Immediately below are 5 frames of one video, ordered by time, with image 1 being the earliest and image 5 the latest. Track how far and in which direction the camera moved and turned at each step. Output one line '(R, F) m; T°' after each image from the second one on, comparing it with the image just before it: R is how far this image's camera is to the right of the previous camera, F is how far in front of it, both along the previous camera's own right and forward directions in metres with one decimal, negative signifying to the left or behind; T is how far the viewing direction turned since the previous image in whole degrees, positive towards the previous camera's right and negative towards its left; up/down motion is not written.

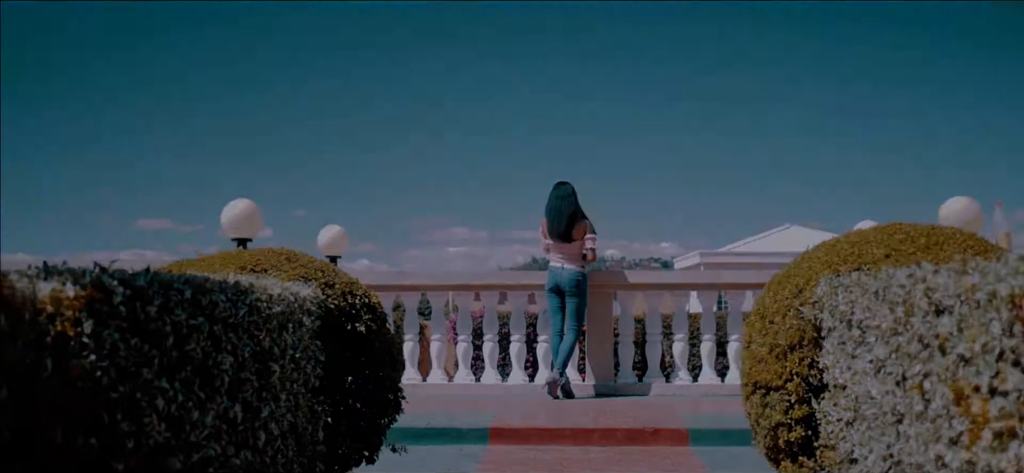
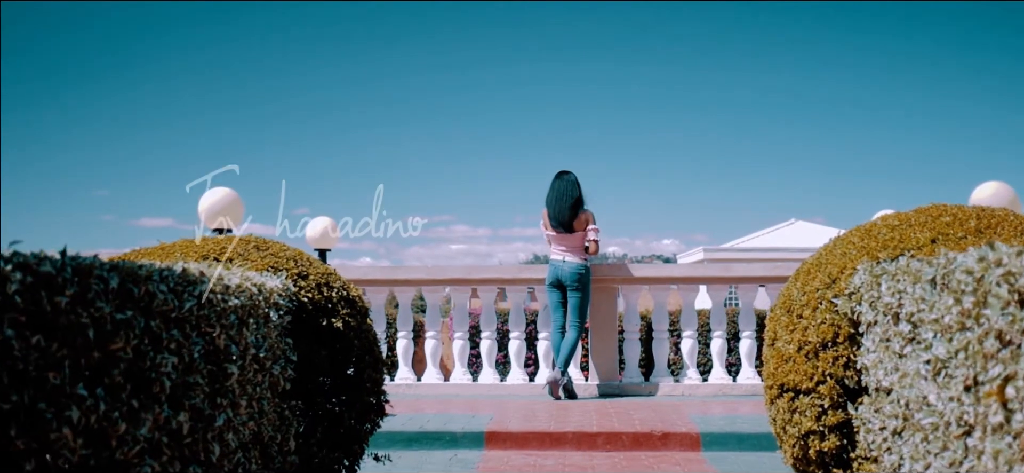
(0.0, +0.5) m; 0°
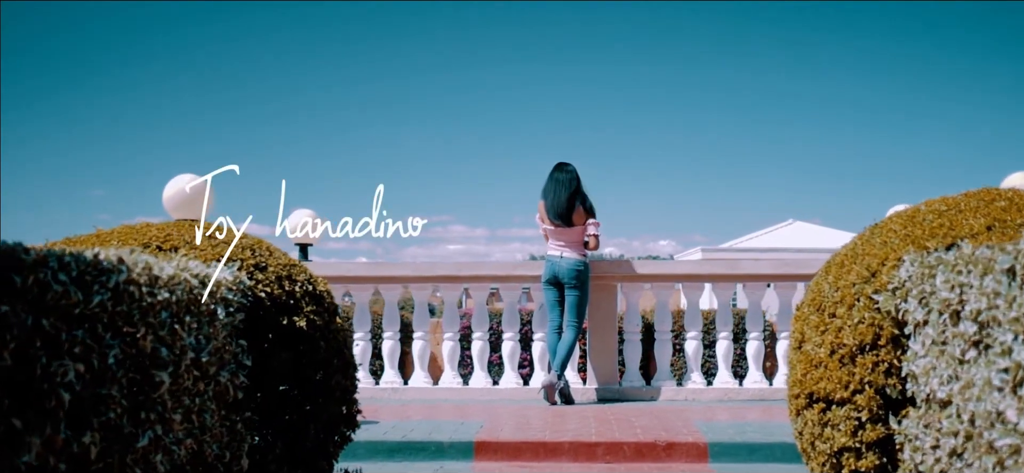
(0.0, +0.6) m; 0°
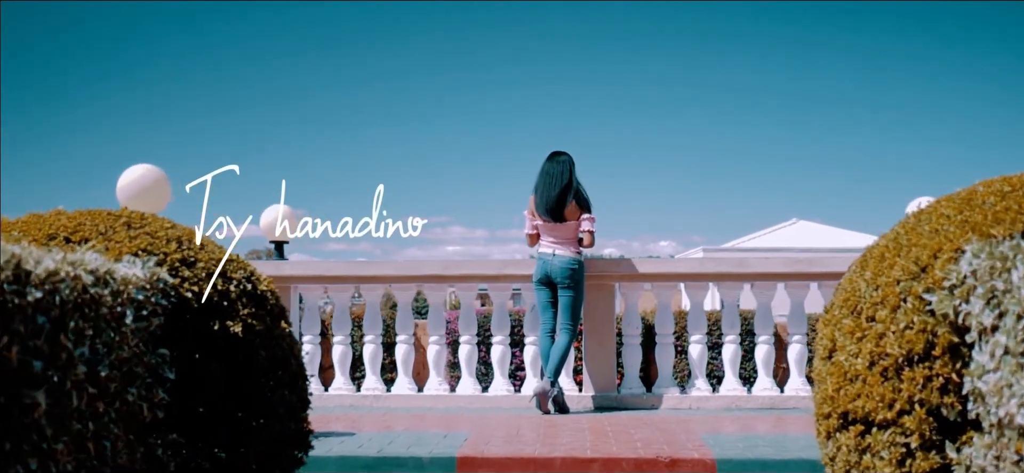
(+0.1, +0.6) m; 0°
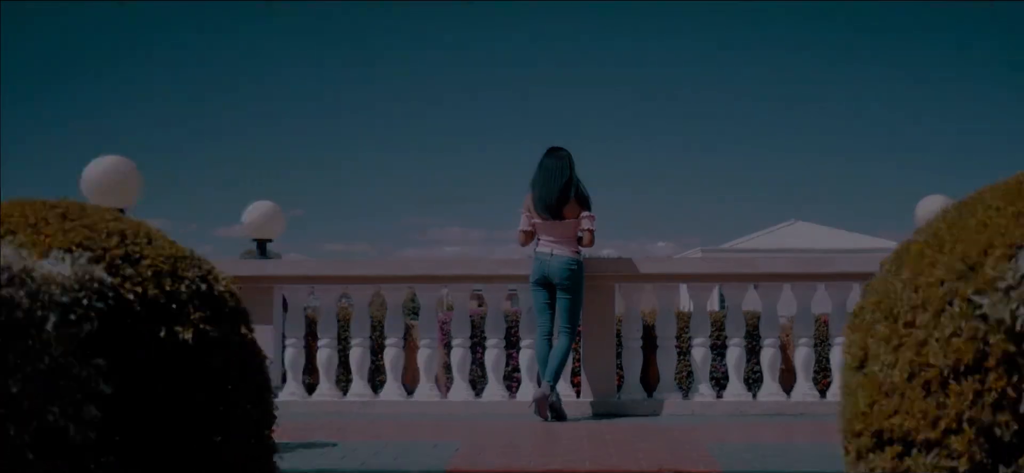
(0.0, +0.4) m; 0°
